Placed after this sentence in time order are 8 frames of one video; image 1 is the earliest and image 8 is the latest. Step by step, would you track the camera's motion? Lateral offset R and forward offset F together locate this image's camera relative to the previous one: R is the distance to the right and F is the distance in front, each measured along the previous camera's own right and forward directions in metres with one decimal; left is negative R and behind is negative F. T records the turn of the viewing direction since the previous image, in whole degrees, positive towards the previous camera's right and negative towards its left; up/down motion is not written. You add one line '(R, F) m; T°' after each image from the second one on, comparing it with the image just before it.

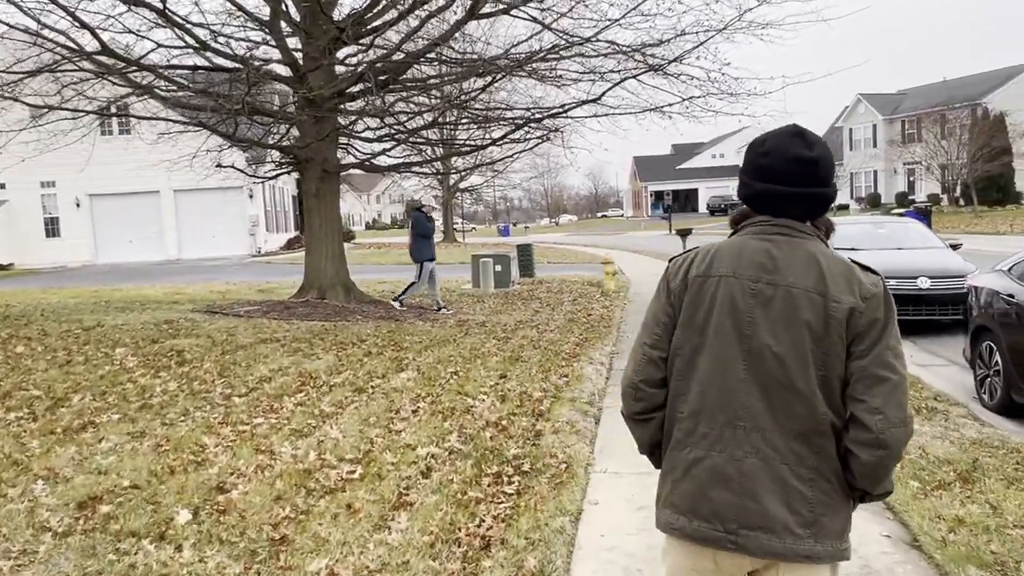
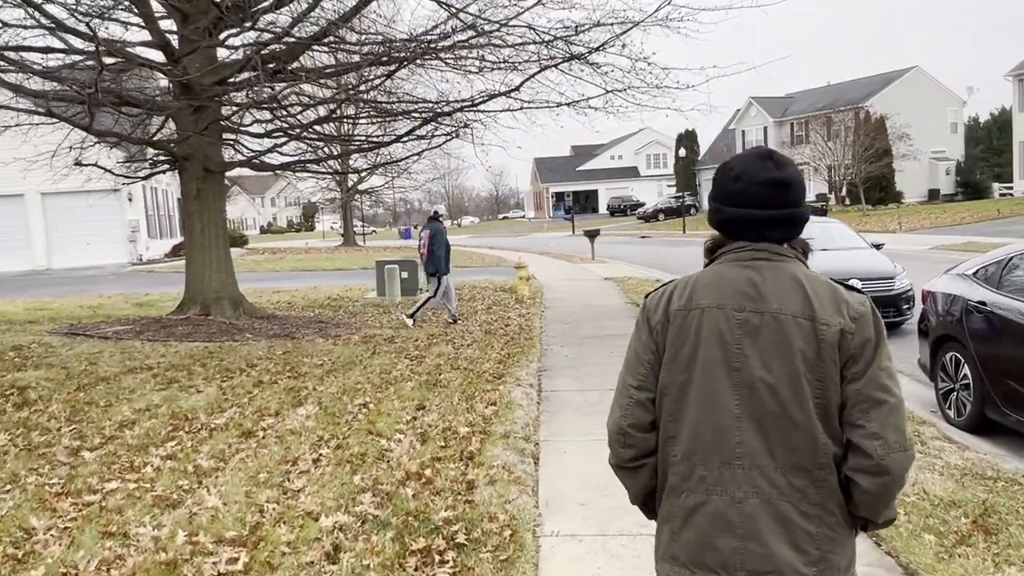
(-0.1, +1.0) m; +7°
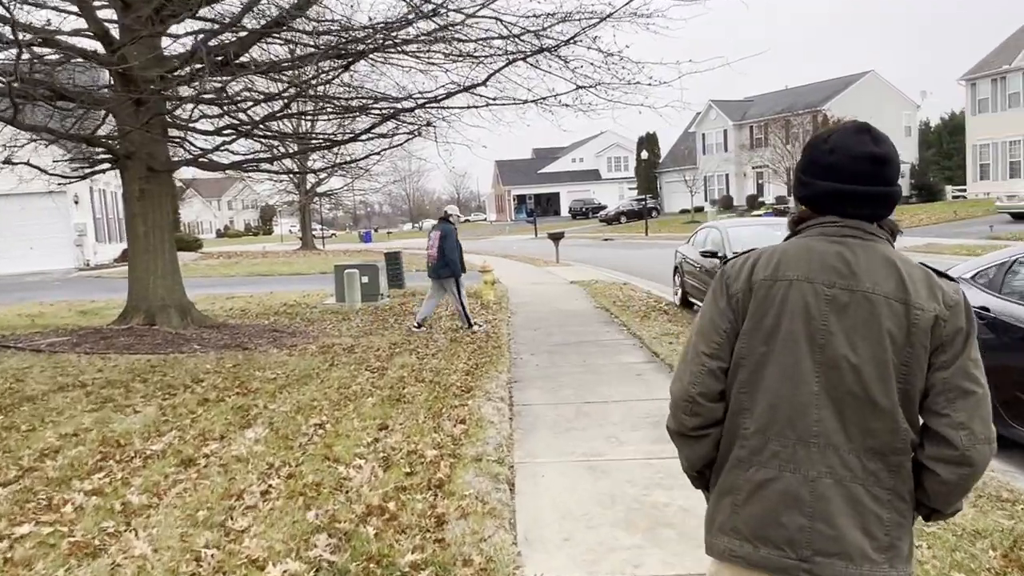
(-0.1, +0.5) m; +3°
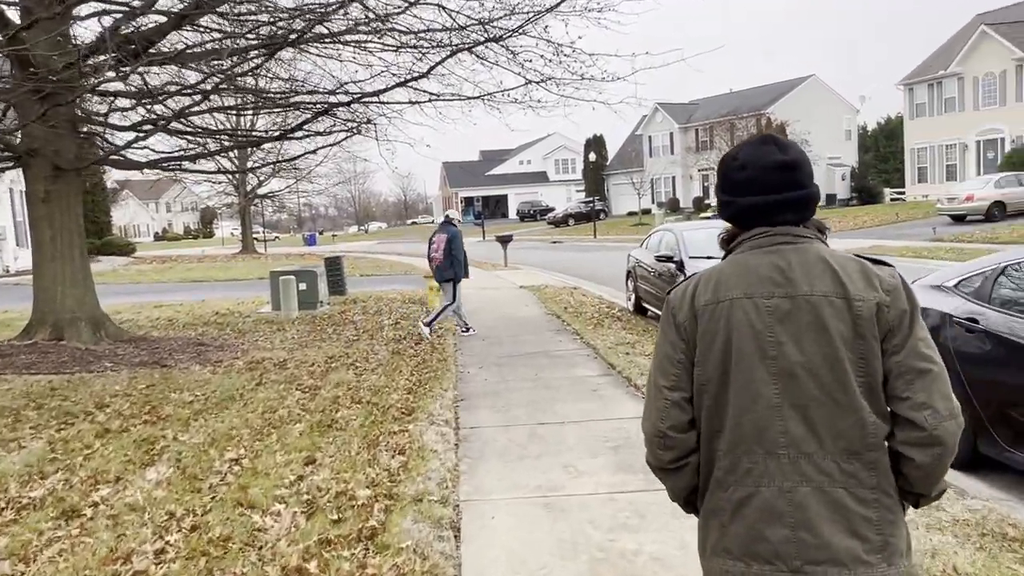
(0.0, +0.7) m; +4°
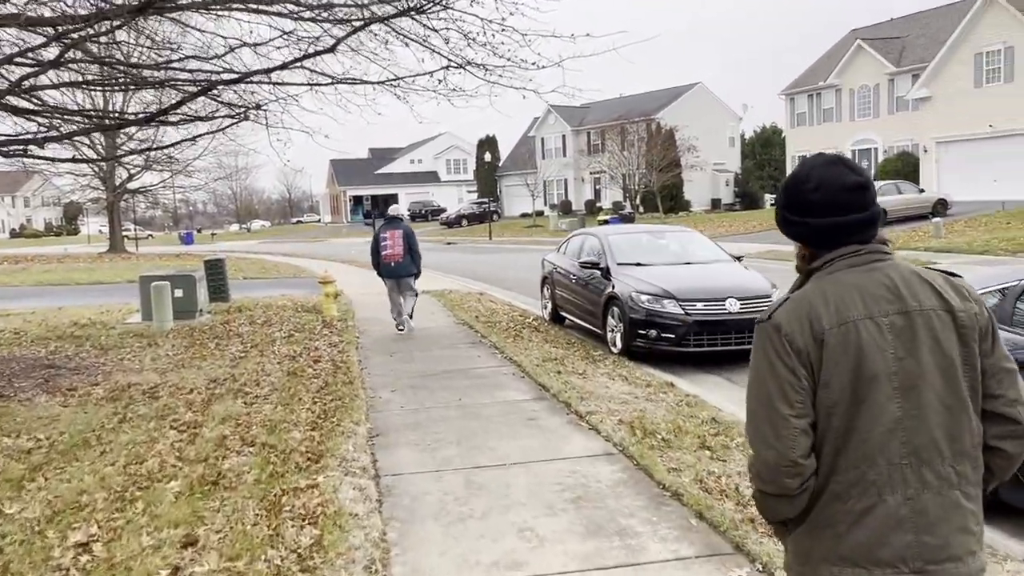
(-0.3, +1.1) m; +8°
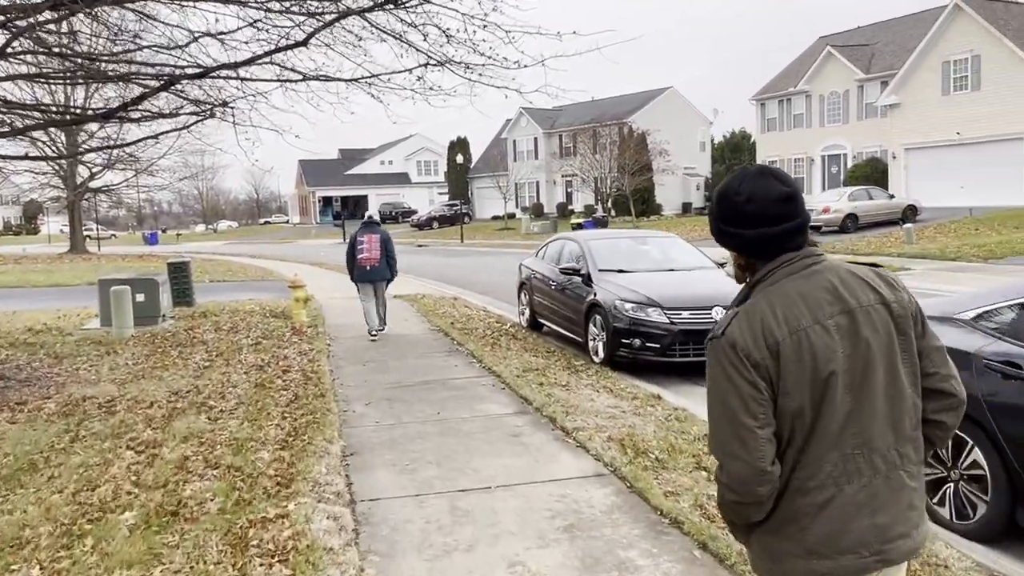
(-0.1, +0.3) m; +2°
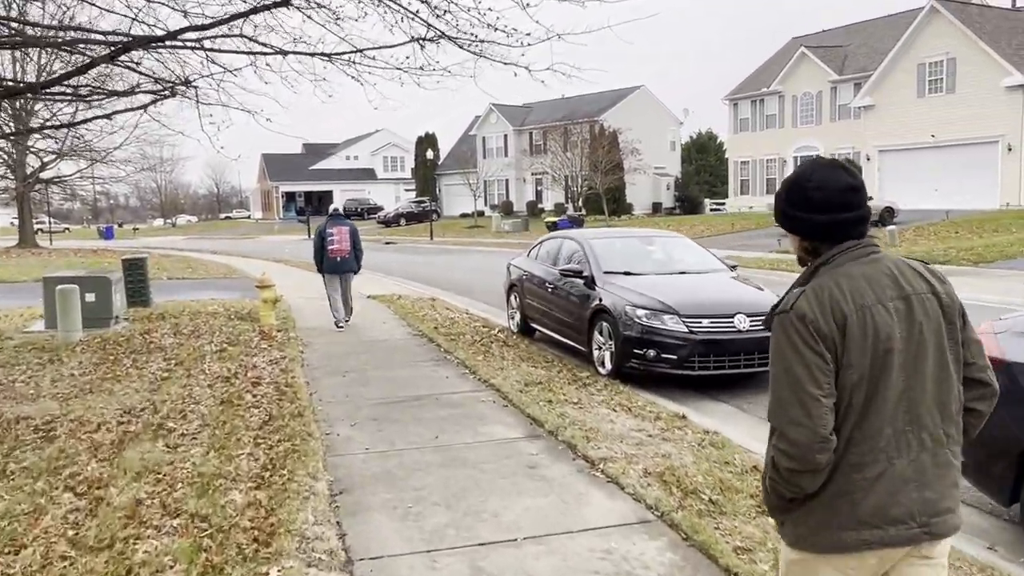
(-0.4, +0.9) m; +3°
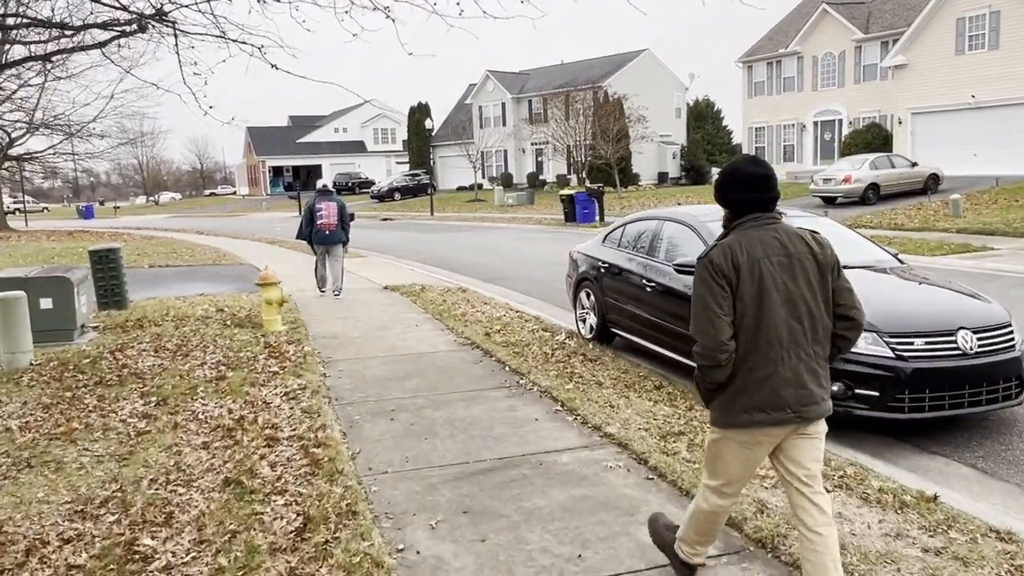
(-0.9, +2.4) m; +1°
